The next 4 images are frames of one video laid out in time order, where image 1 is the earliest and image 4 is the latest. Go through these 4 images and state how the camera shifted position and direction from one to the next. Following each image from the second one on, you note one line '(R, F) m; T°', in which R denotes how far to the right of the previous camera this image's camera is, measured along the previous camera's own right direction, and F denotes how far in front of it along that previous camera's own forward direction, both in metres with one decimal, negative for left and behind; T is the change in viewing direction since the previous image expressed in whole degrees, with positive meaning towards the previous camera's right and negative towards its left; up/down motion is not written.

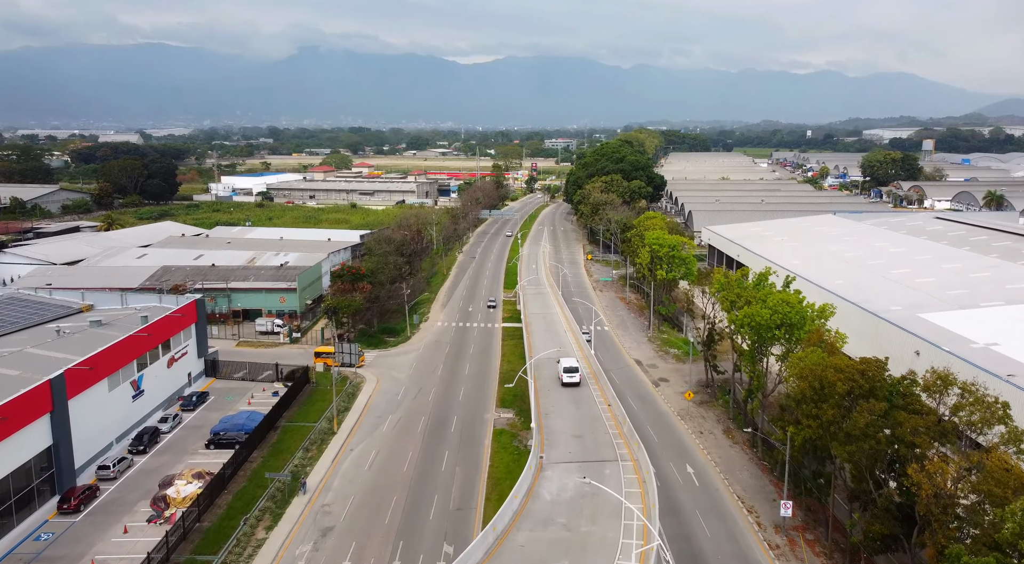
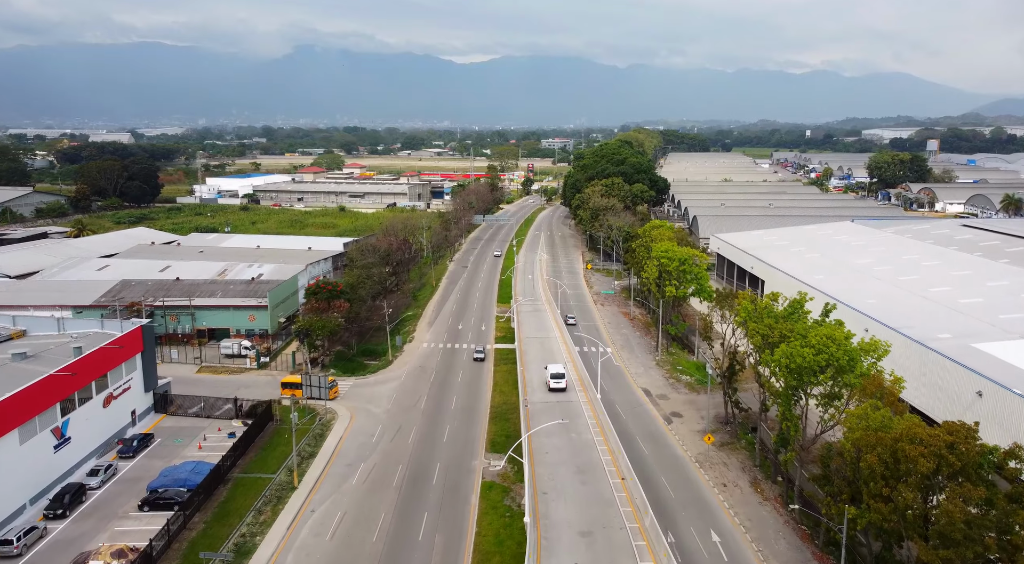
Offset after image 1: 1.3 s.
(+0.2, +5.0) m; 0°
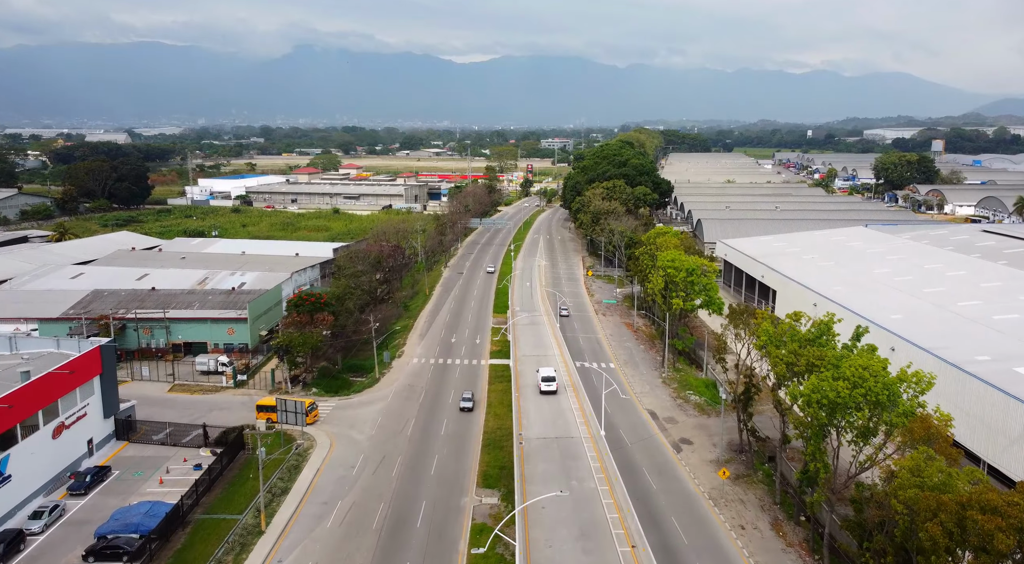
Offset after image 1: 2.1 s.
(+0.2, +3.0) m; 0°
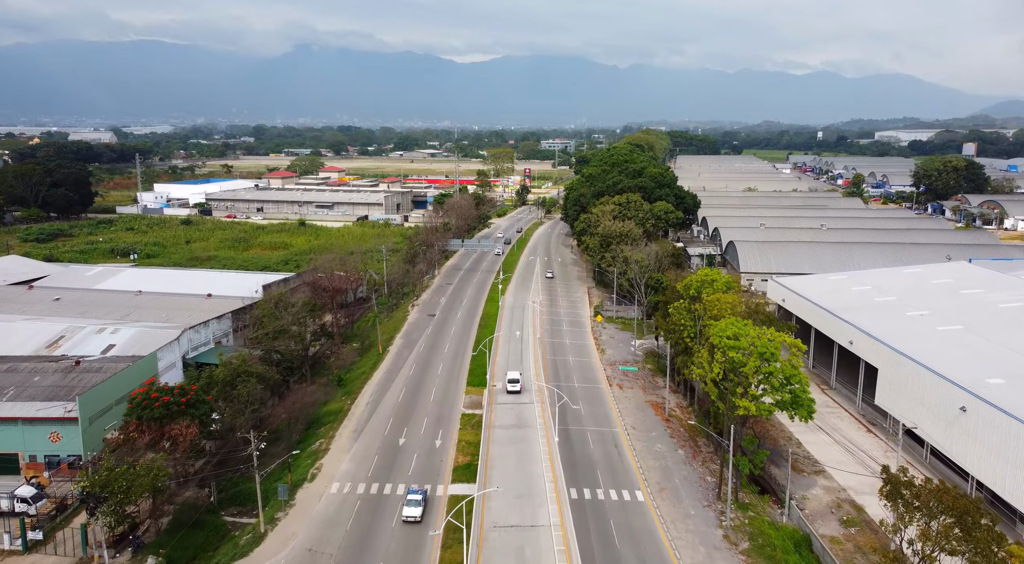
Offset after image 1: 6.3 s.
(+1.1, +15.9) m; 0°
